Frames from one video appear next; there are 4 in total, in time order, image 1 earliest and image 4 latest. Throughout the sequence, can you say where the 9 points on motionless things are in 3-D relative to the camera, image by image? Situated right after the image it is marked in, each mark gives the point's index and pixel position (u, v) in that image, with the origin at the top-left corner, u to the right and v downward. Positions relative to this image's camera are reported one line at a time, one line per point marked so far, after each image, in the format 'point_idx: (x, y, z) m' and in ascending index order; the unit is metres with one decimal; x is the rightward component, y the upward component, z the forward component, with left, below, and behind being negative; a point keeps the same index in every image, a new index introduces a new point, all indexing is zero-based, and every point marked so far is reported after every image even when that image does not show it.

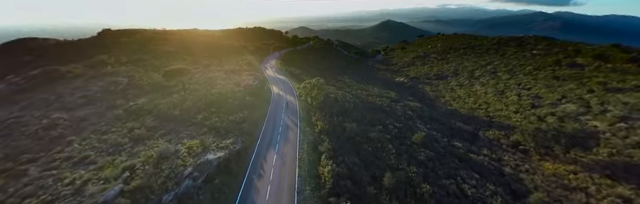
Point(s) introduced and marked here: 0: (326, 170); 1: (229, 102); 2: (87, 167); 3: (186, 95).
0: (+0.3, -3.9, +11.1) m
1: (-9.2, 0.0, +19.2) m
2: (-12.2, -3.4, +9.9) m
3: (-14.0, +0.7, +19.8) m
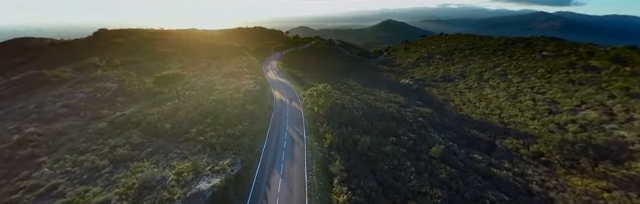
0: (+1.0, -4.8, +9.3) m
1: (-8.5, -0.9, +17.3) m
2: (-11.5, -4.2, +8.1) m
3: (-13.3, -0.2, +18.0) m
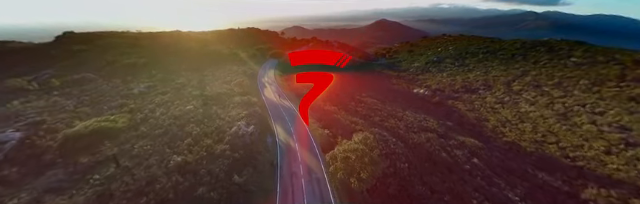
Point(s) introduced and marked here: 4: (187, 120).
0: (+3.6, -8.8, +2.0) m
1: (-6.2, -4.9, +9.7) m
2: (-8.9, -8.3, +0.4) m
3: (-11.0, -4.2, +10.2) m
4: (-11.7, -1.5, +16.7) m
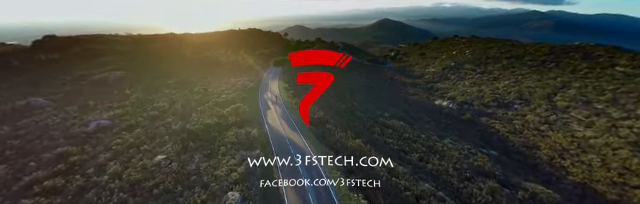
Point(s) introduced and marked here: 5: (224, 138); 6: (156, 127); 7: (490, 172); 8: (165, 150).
0: (+5.5, -12.4, -4.0) m
1: (-4.2, -8.3, +3.8) m
2: (-7.0, -11.8, -5.5) m
3: (-9.0, -7.6, +4.3) m
4: (-9.6, -4.9, +10.8) m
5: (-8.3, -3.0, +16.7) m
6: (-15.0, -2.0, +17.6) m
7: (+17.2, -7.1, +19.6) m
8: (-11.8, -3.5, +14.2) m
